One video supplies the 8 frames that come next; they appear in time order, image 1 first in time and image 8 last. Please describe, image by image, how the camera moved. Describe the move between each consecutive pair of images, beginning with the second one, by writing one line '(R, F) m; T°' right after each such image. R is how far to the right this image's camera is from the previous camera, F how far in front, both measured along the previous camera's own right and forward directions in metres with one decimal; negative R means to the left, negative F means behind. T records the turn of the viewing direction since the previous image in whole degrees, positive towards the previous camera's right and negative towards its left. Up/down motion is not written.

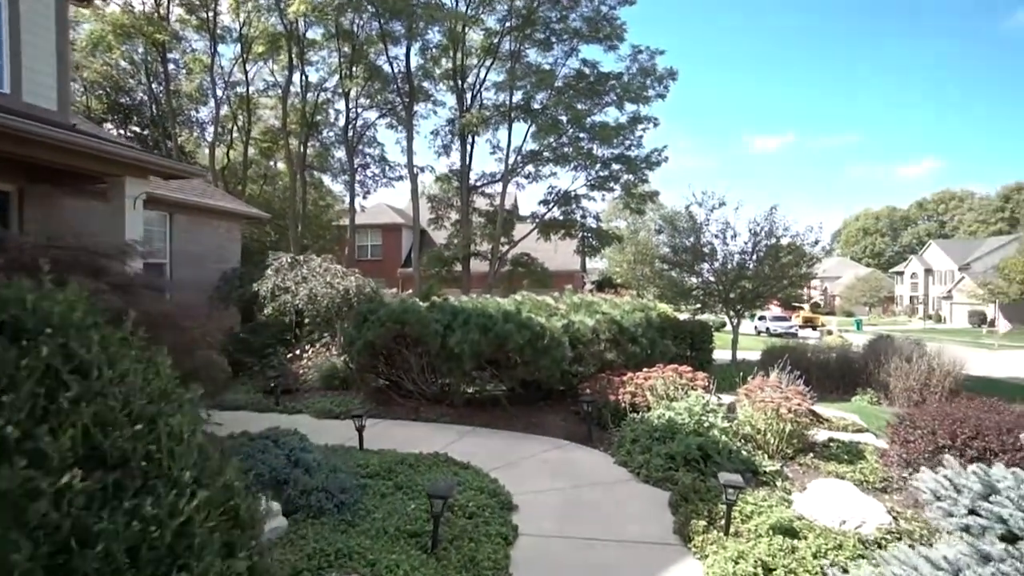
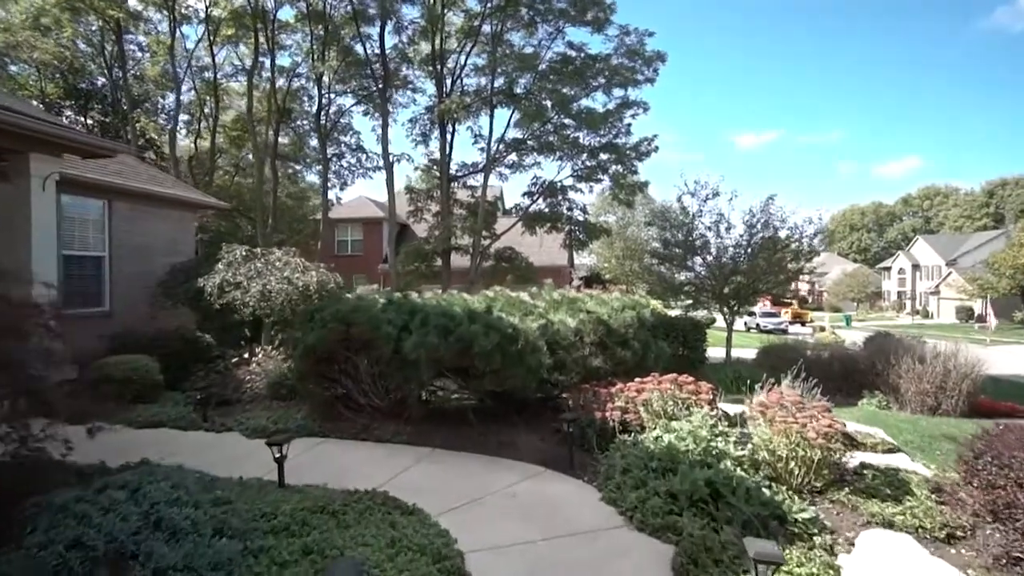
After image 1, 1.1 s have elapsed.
(+0.2, +1.0) m; +1°
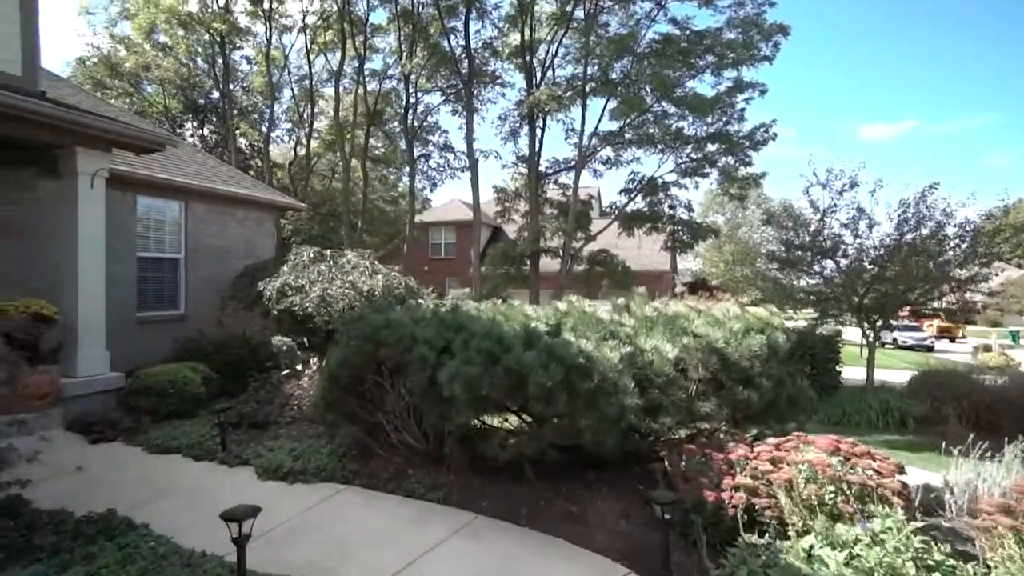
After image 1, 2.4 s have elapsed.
(+0.2, +1.5) m; -10°
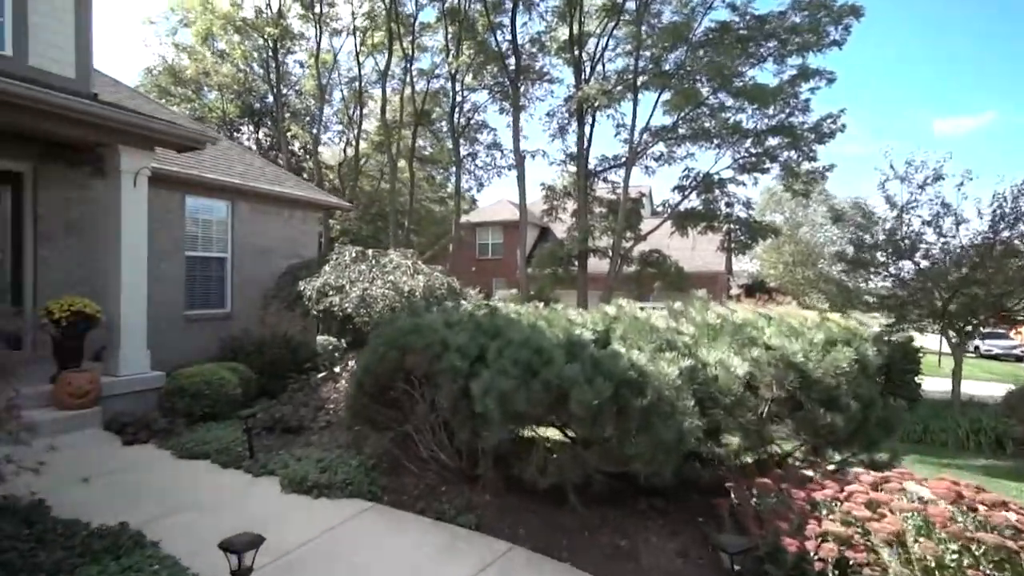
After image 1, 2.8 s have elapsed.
(0.0, +0.5) m; -5°
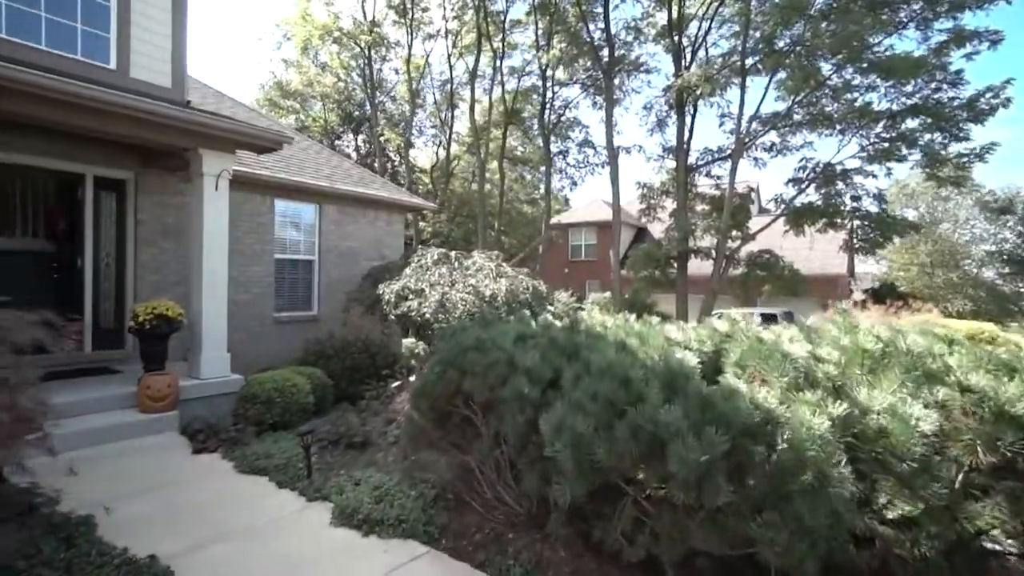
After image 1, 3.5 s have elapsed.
(+0.1, +0.8) m; -10°
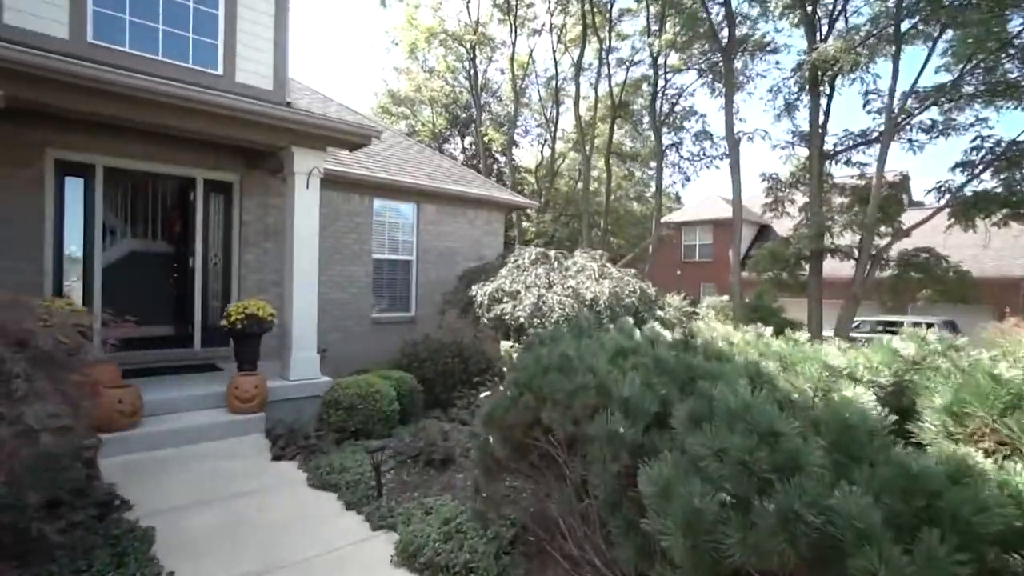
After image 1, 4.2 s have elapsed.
(+0.1, +0.7) m; -11°
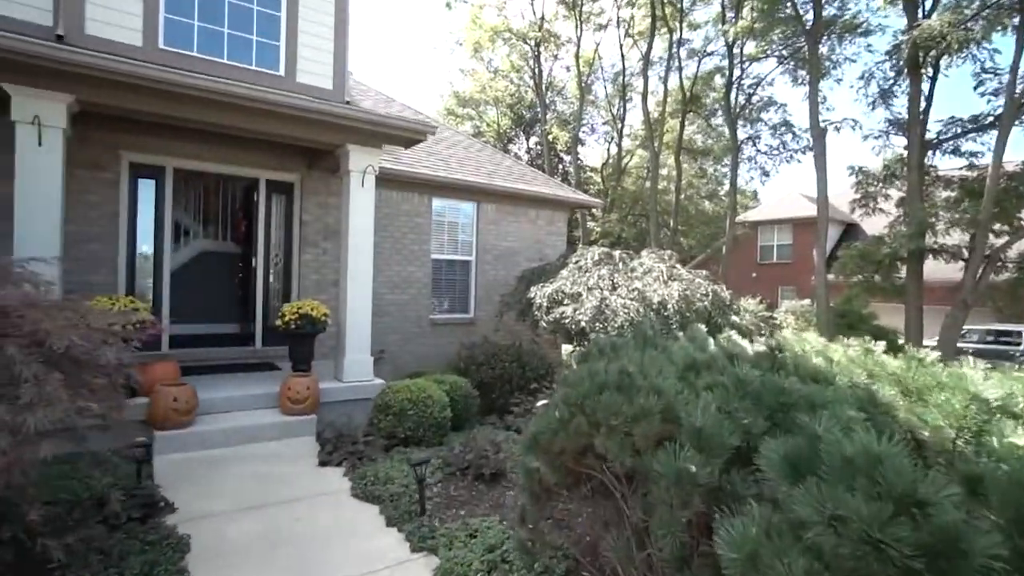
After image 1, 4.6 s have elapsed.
(+0.1, +0.4) m; -7°
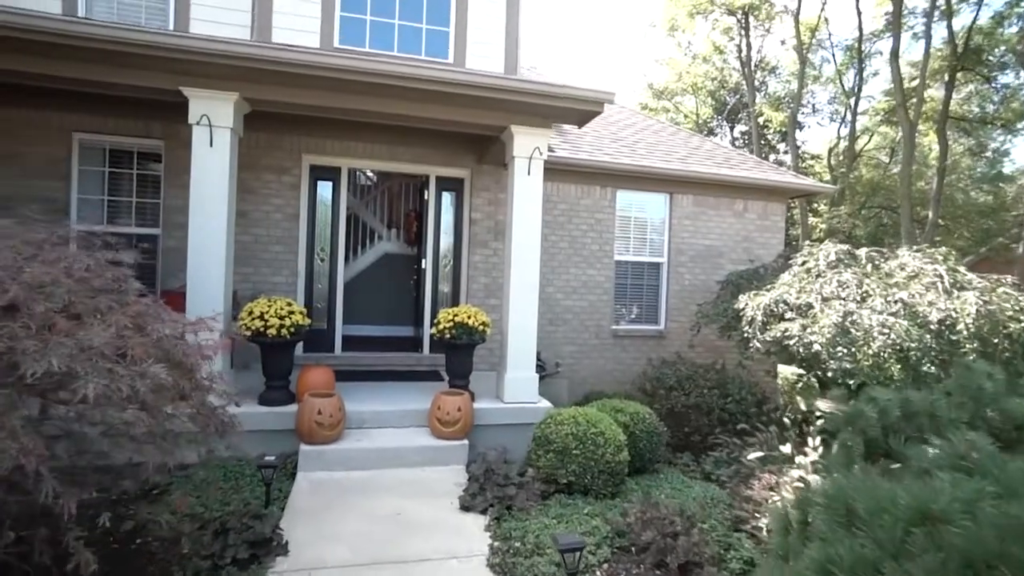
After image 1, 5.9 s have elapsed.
(0.0, +1.2) m; -20°
